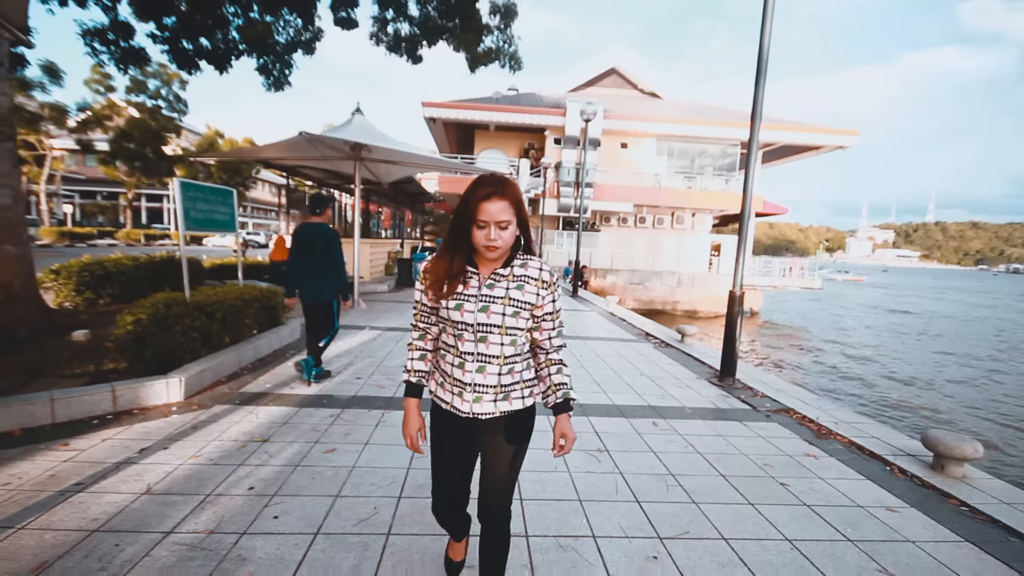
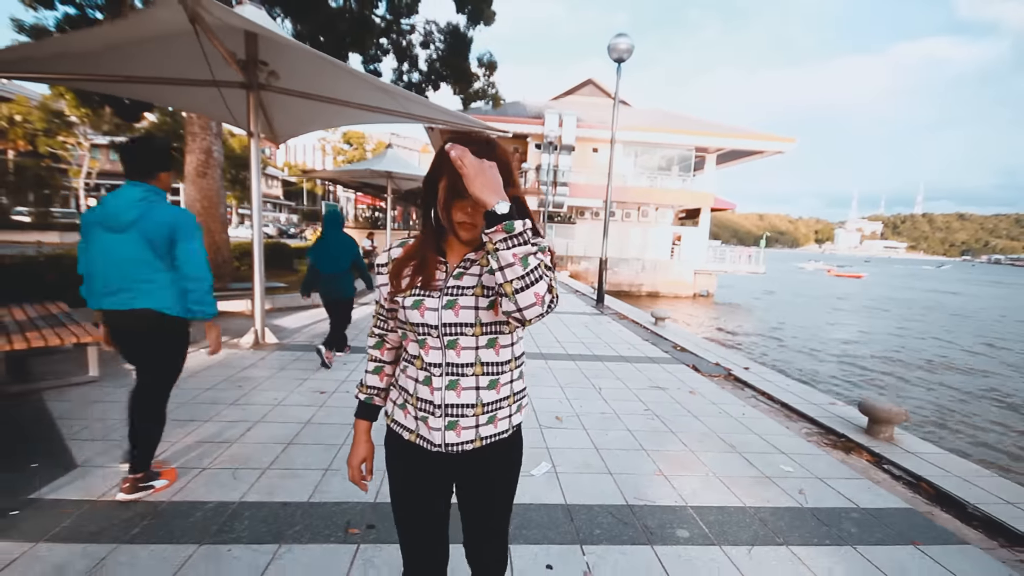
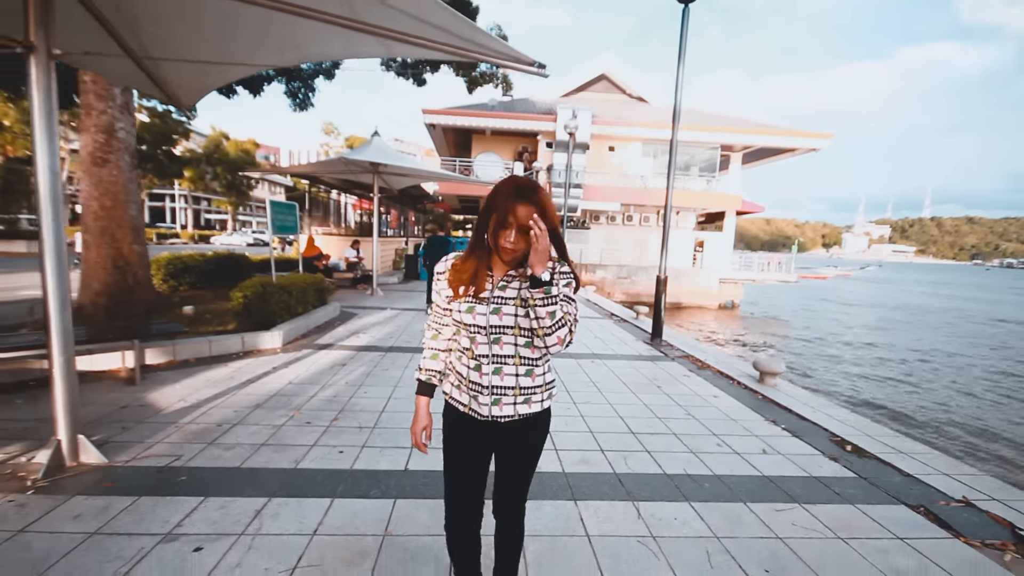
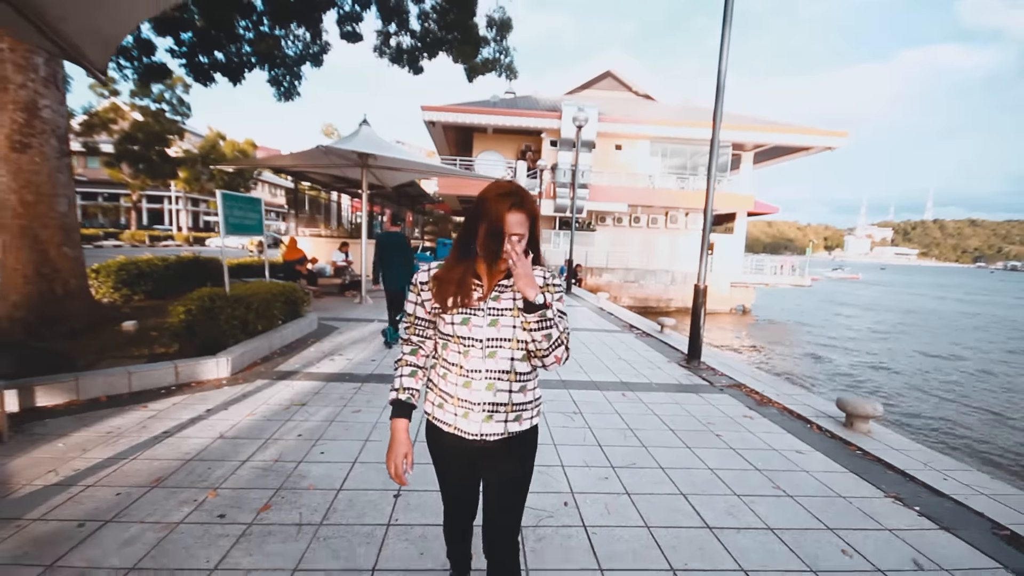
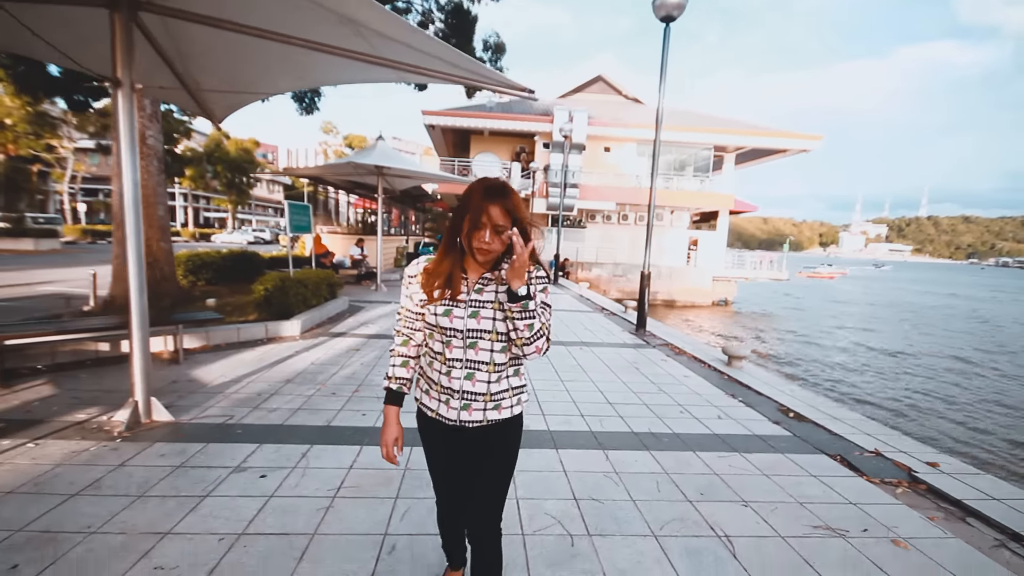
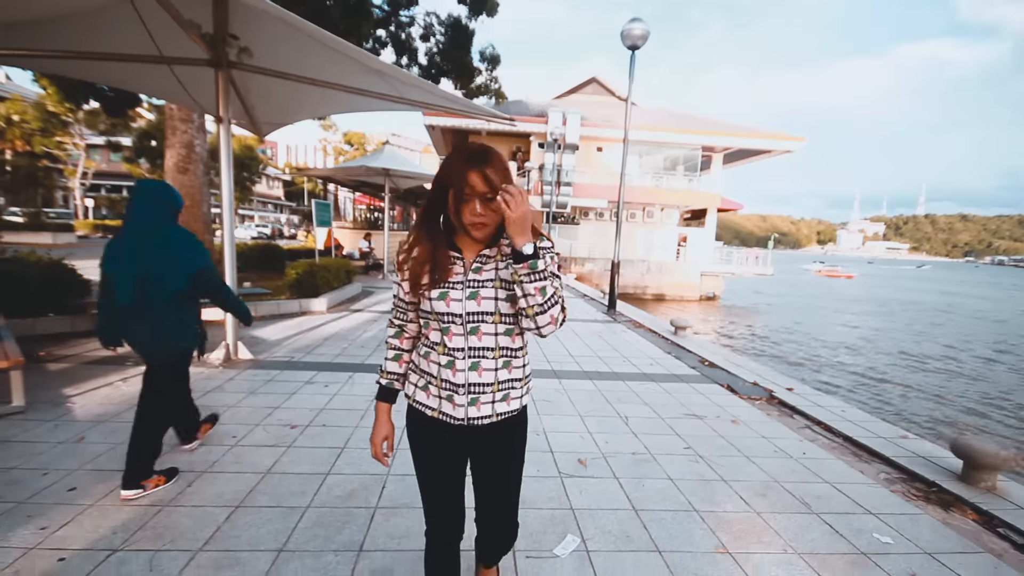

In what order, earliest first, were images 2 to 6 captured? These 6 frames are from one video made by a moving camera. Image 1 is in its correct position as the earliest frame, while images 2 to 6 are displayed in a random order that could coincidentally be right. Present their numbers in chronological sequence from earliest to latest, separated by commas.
4, 3, 5, 6, 2
